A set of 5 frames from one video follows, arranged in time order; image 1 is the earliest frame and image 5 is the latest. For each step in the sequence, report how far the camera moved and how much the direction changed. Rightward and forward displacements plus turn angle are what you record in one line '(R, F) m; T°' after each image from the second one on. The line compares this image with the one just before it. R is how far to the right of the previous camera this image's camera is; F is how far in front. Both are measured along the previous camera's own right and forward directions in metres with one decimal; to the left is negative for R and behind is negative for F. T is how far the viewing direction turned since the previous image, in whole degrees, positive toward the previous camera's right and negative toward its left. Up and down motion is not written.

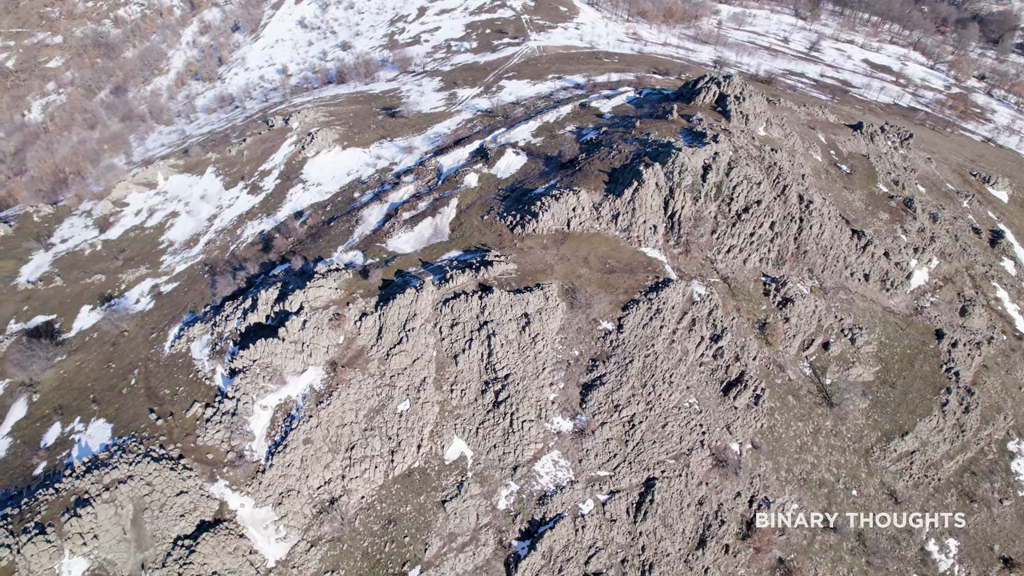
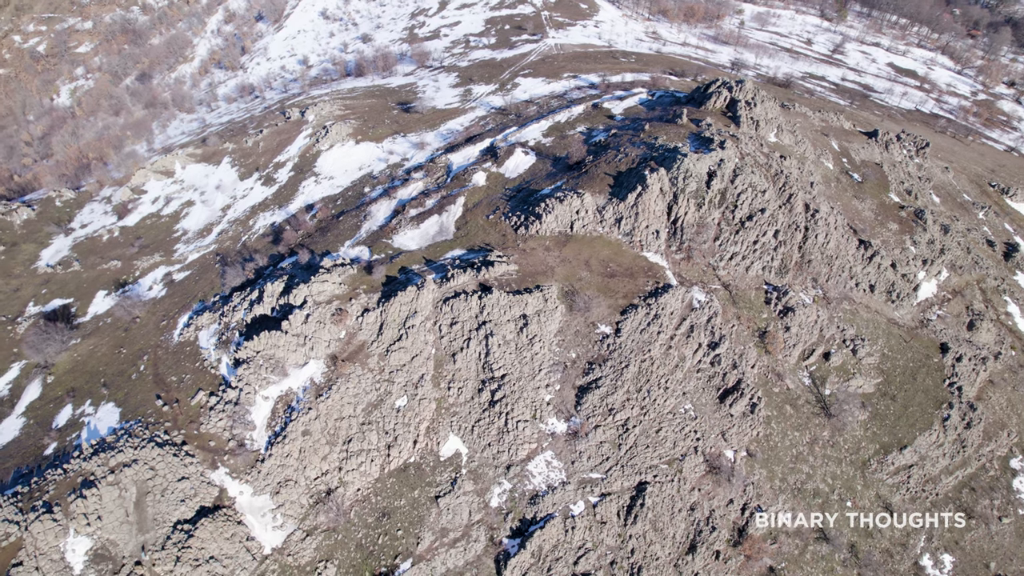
(+0.9, -0.3) m; -1°
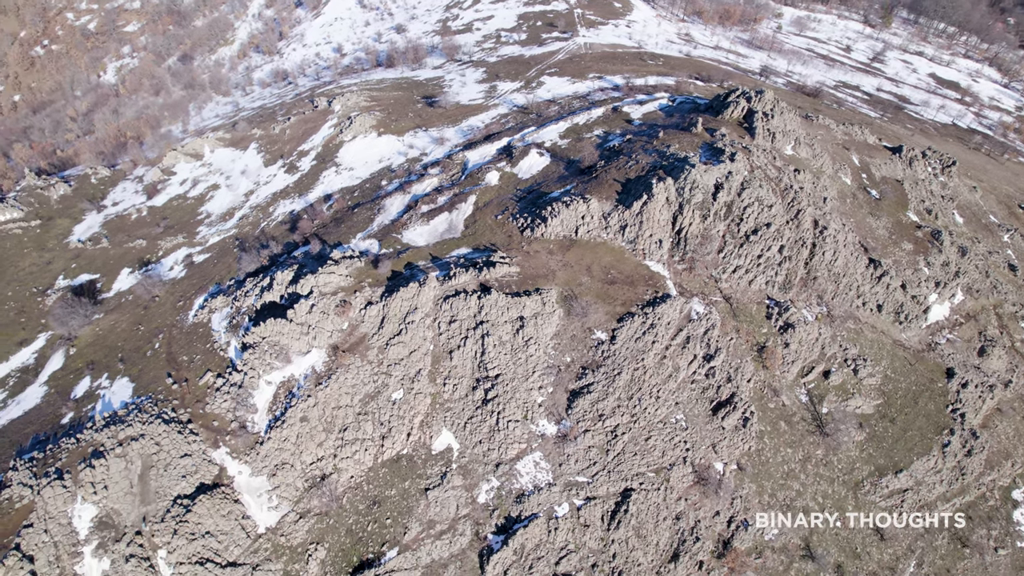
(+1.4, -0.6) m; -2°
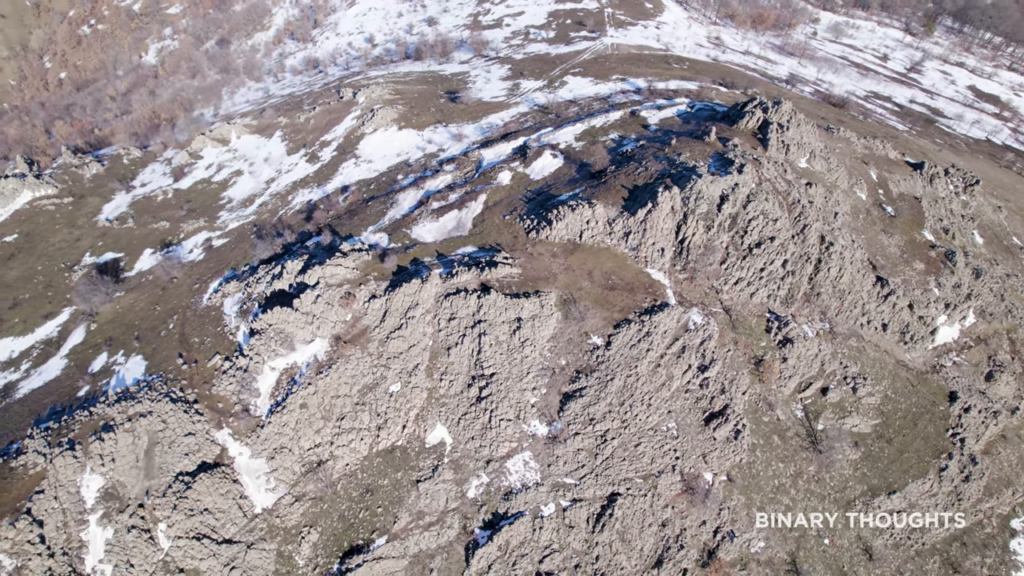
(+1.3, -0.6) m; -2°
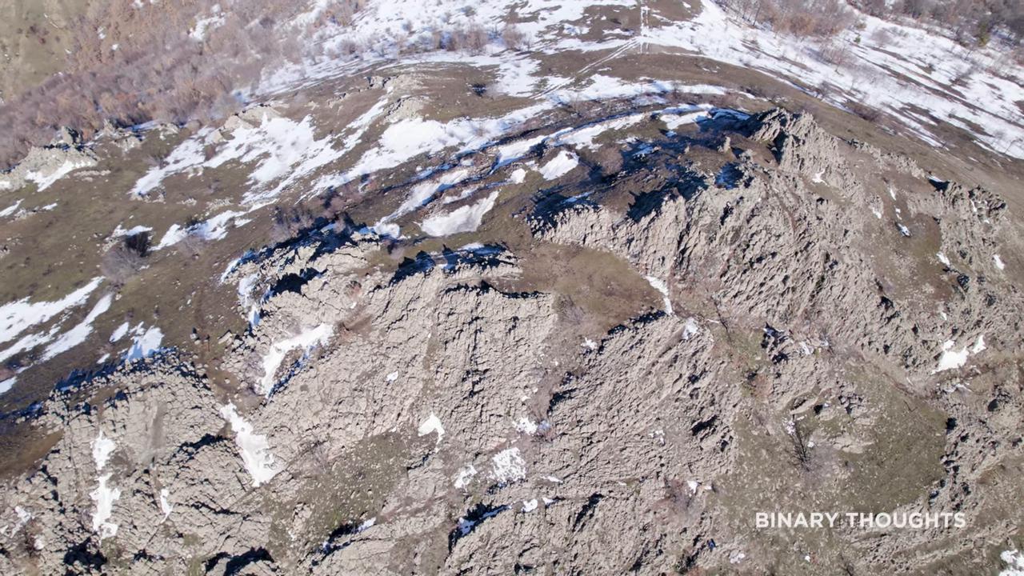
(+1.6, -0.9) m; -2°
